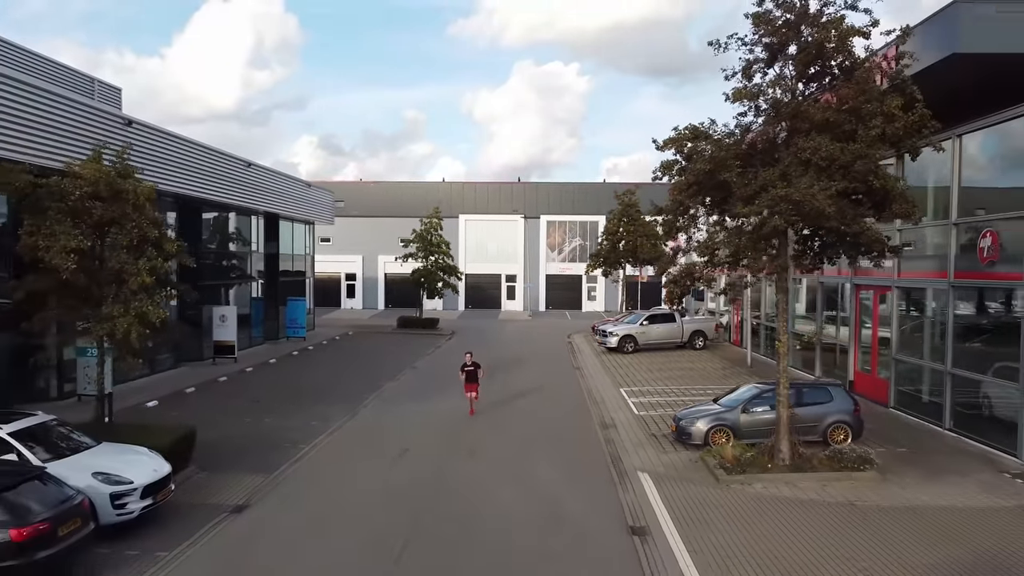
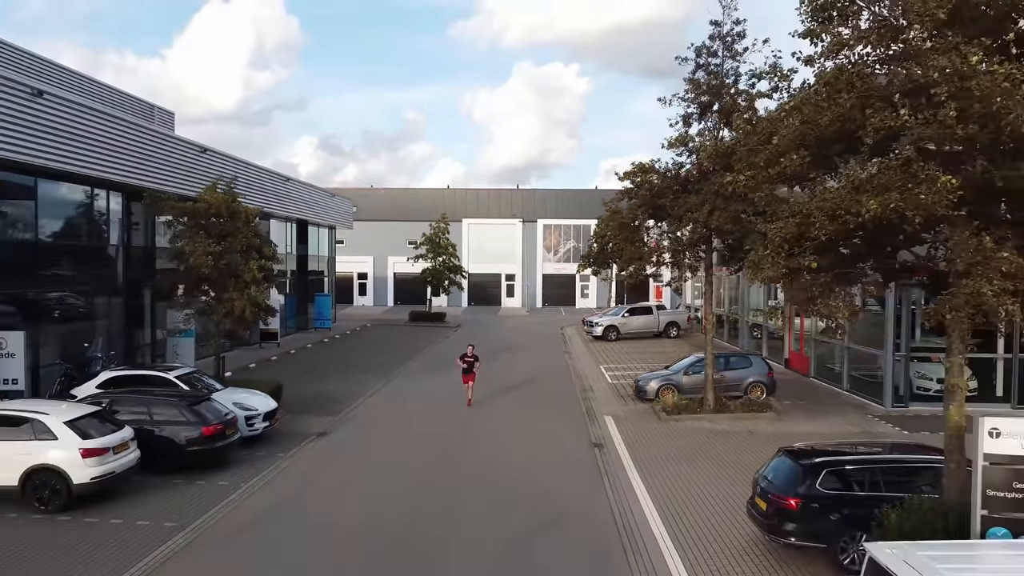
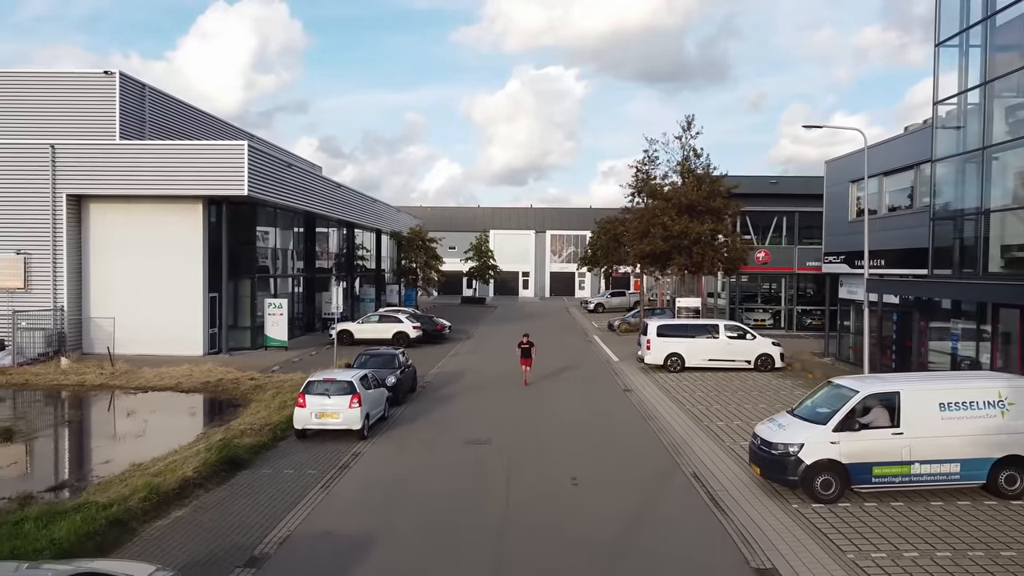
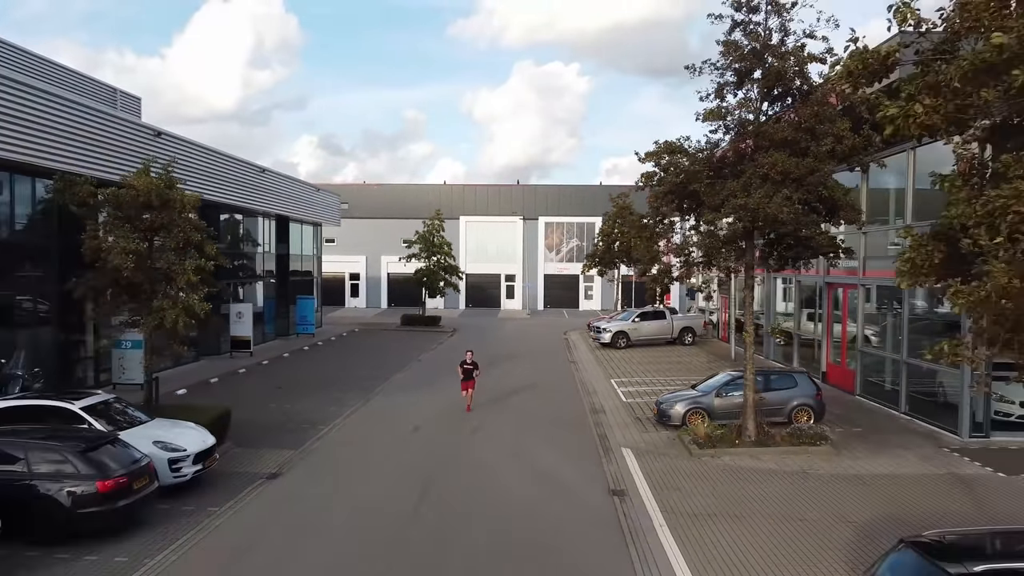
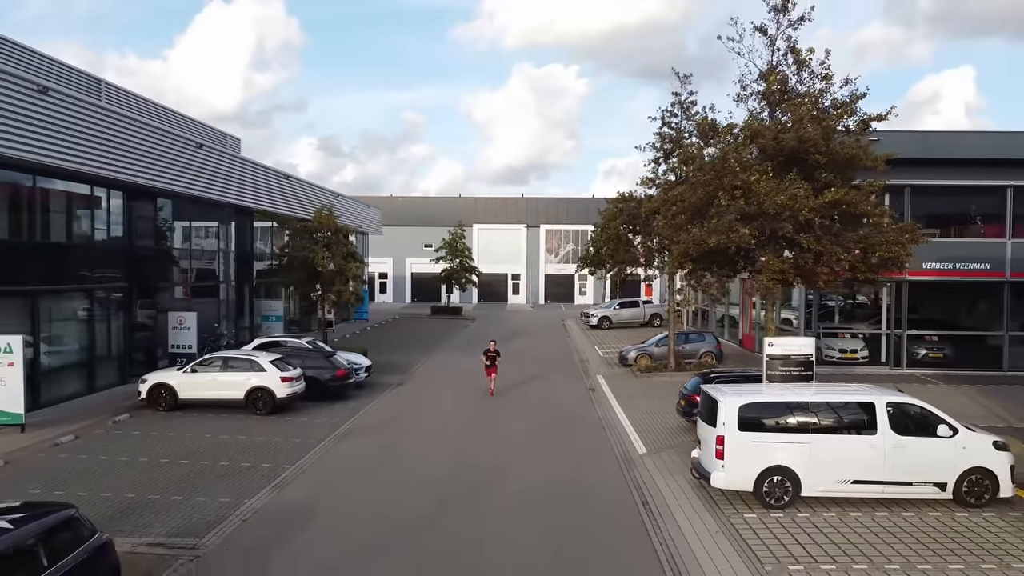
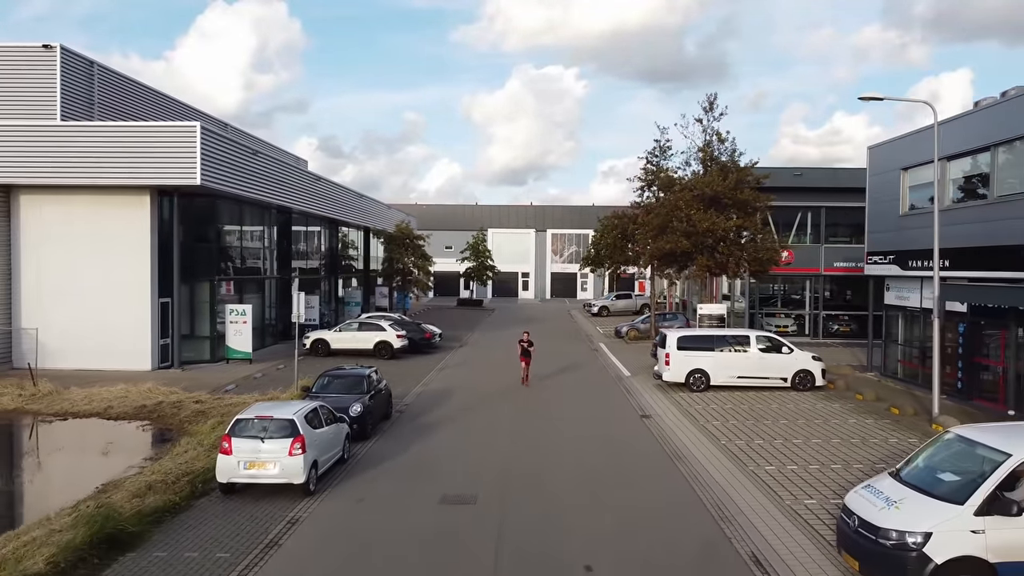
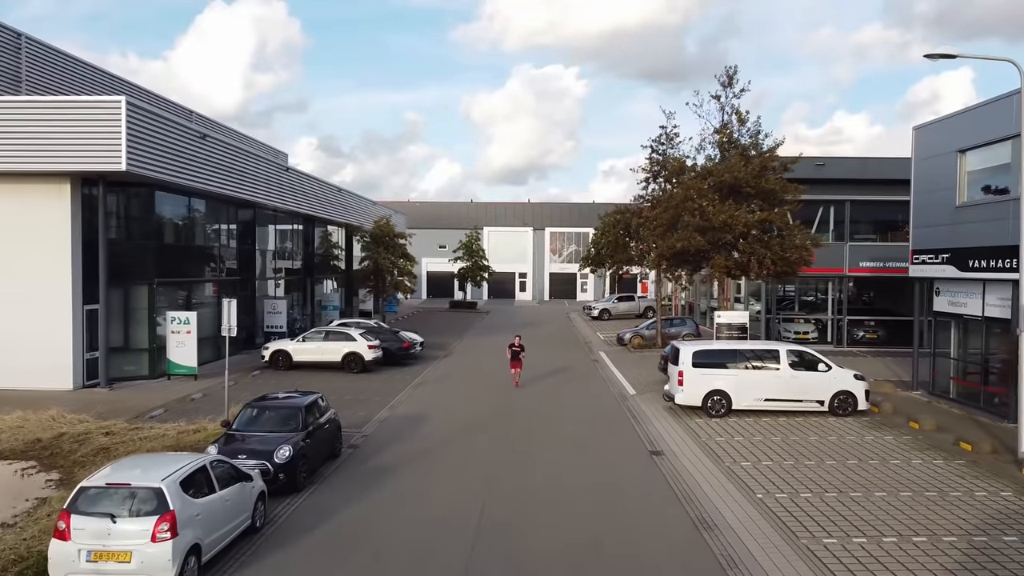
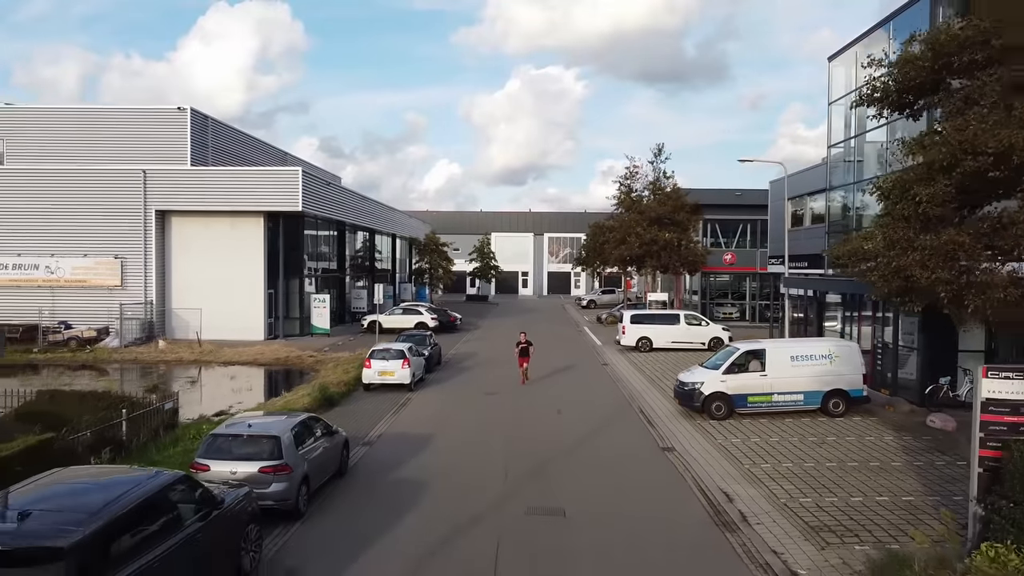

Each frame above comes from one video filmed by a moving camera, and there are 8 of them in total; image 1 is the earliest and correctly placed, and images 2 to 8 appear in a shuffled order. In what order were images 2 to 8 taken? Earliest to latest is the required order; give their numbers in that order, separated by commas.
4, 2, 5, 7, 6, 3, 8
